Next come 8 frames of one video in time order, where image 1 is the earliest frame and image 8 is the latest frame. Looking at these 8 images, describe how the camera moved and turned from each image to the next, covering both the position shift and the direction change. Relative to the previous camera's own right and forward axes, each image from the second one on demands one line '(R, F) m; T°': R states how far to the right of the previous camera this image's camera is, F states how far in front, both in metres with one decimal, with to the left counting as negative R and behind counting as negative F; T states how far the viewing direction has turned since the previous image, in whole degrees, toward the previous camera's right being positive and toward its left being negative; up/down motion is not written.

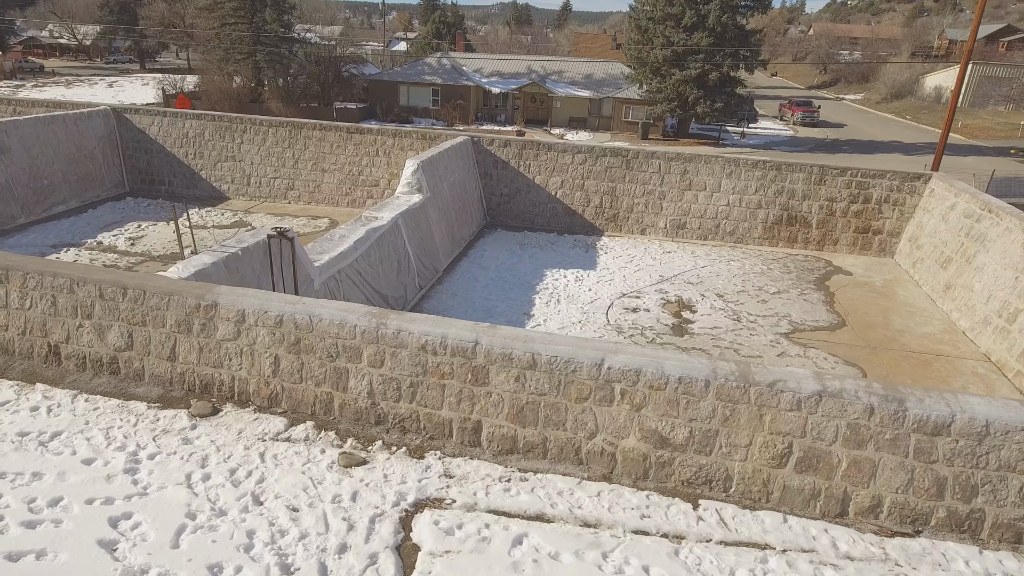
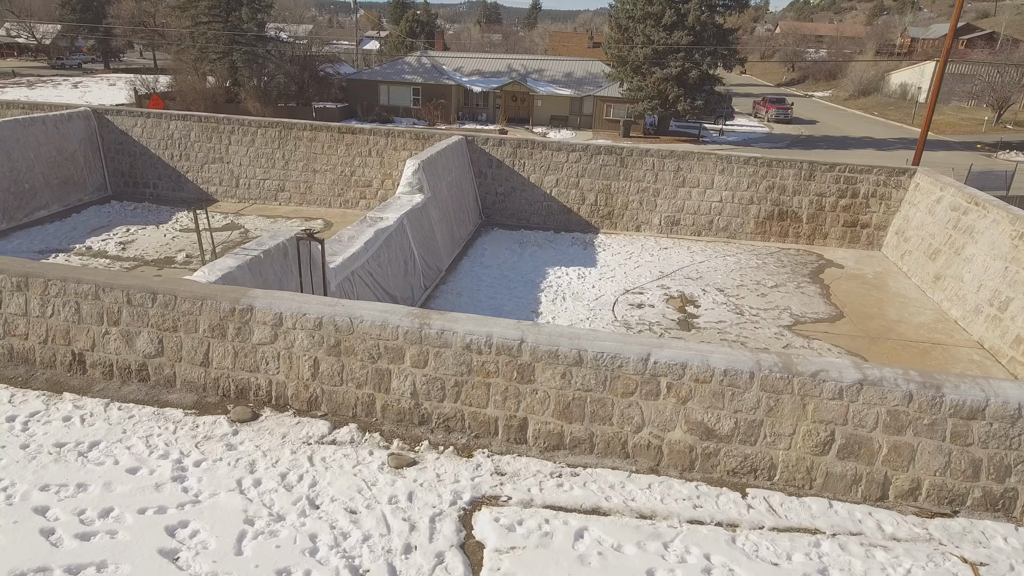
(-0.5, 0.0) m; +3°
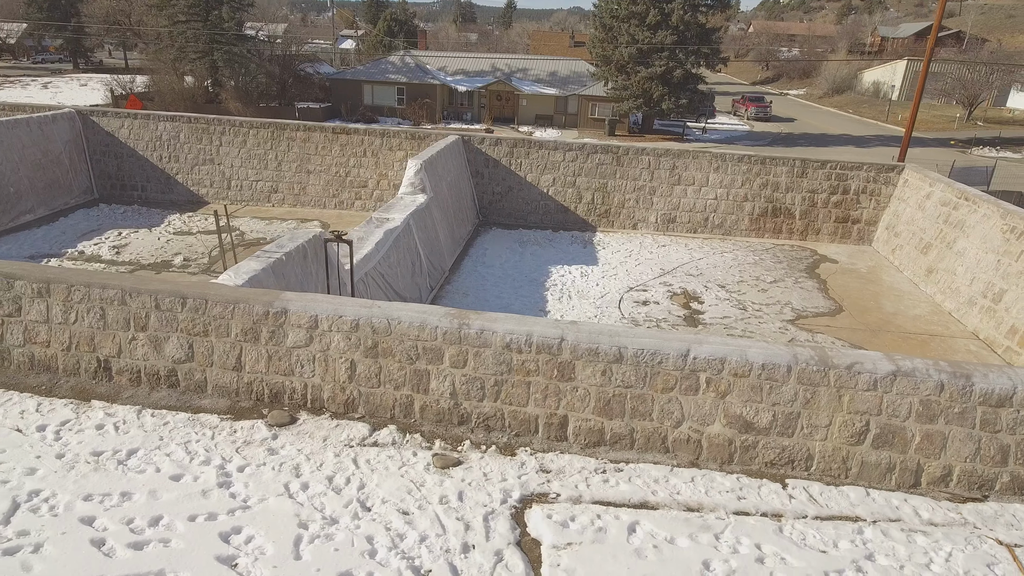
(-0.4, 0.0) m; +2°
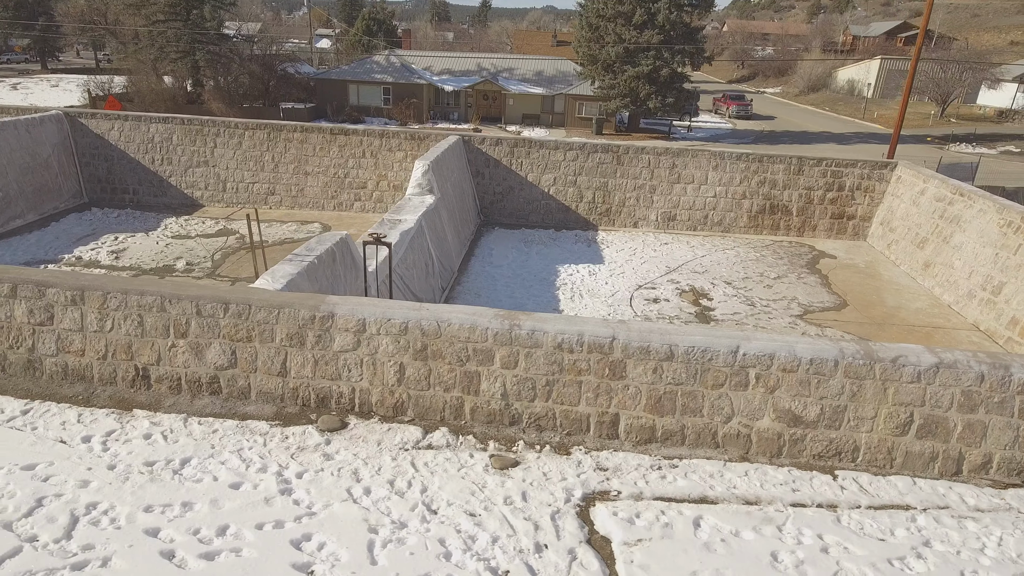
(-0.5, 0.0) m; +2°
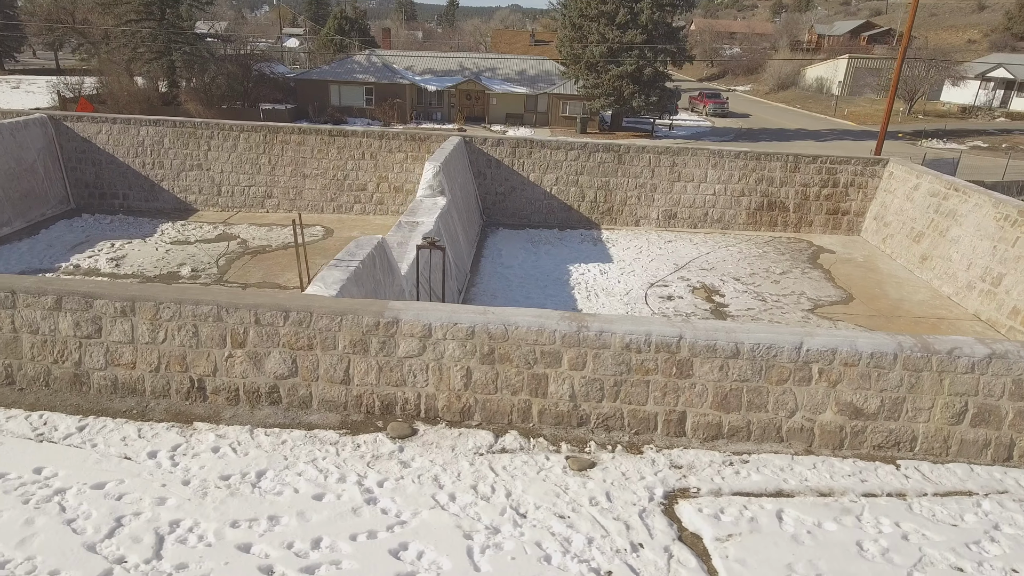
(-0.7, 0.0) m; +3°
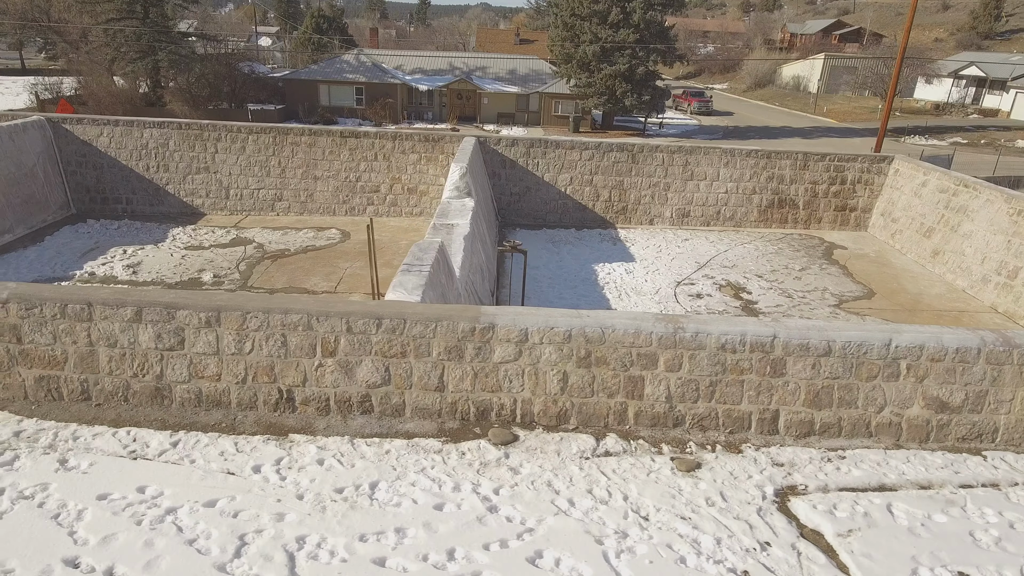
(-0.9, 0.0) m; +3°
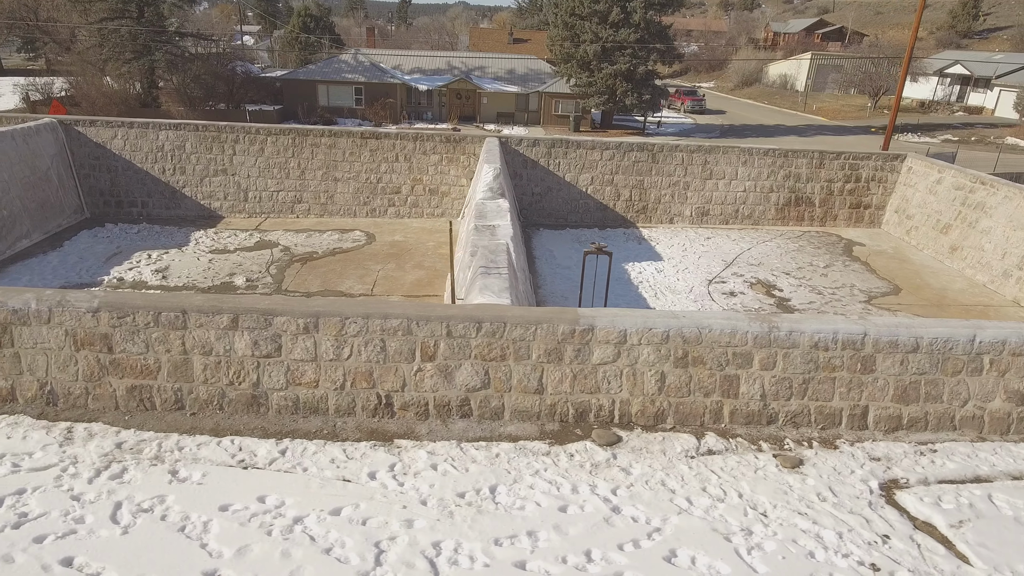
(-0.9, 0.0) m; +2°
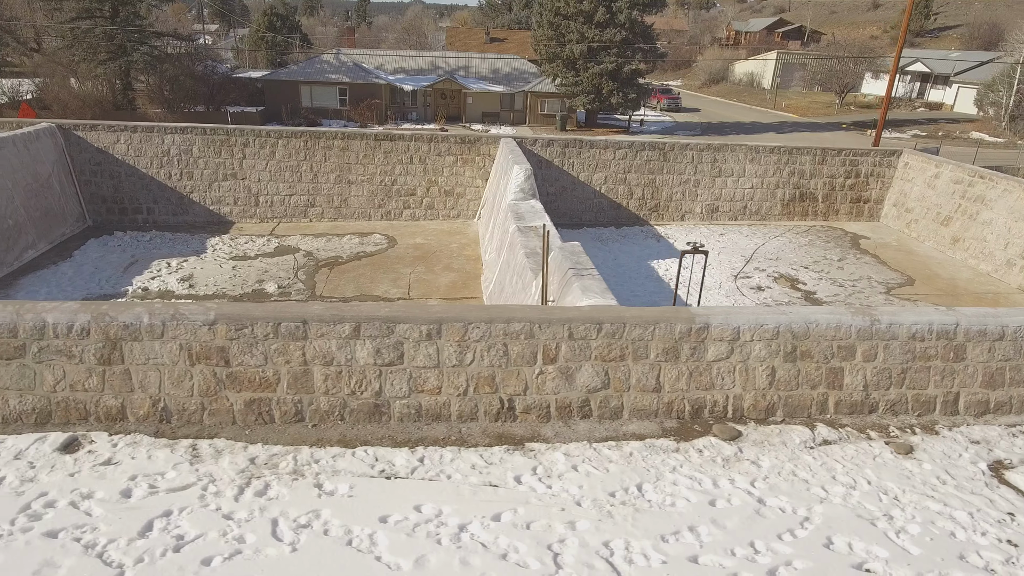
(-1.2, 0.0) m; +4°
